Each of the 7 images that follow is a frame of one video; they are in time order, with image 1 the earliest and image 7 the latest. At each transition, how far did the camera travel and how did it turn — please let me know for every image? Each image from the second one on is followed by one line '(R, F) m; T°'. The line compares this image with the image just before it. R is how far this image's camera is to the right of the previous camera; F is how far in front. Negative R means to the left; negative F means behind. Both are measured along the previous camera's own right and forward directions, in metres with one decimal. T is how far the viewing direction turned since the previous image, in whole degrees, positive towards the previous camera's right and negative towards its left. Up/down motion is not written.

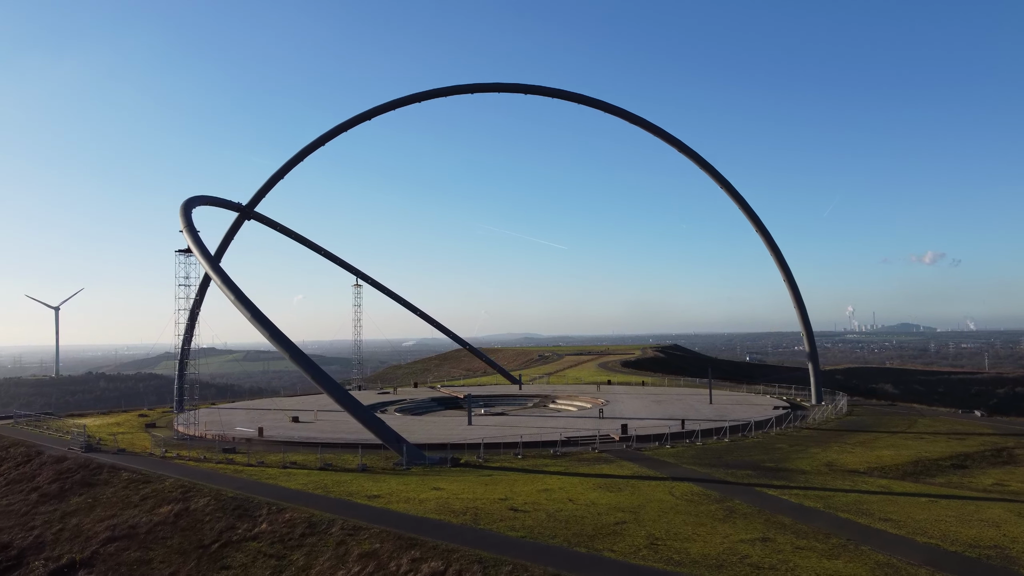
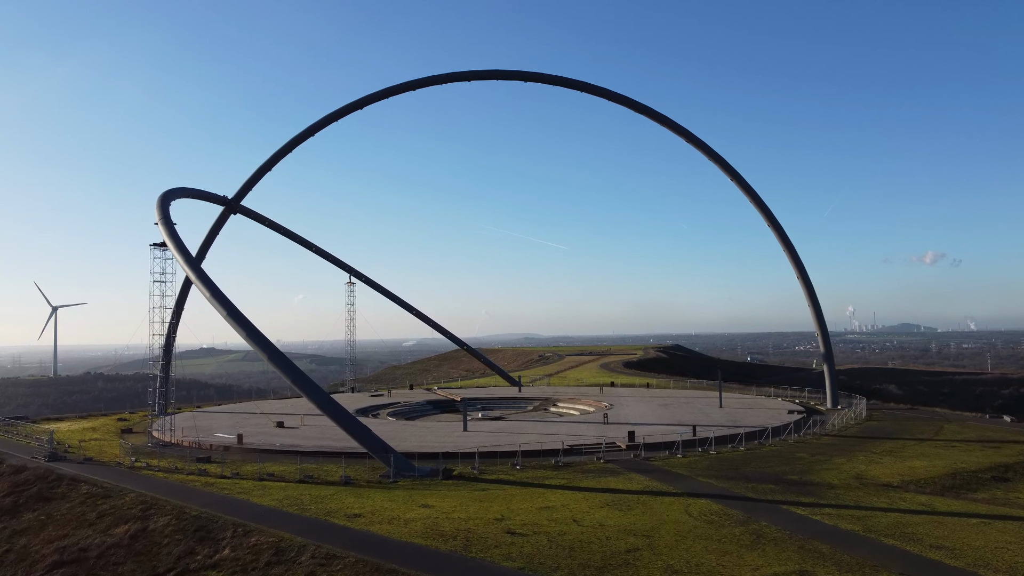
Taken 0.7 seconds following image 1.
(+0.1, +2.4) m; 0°
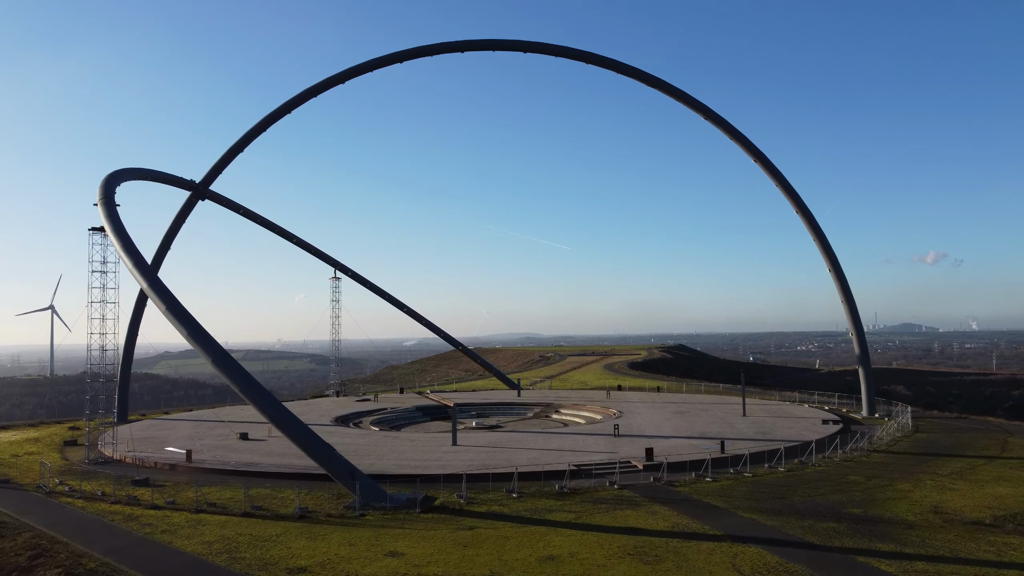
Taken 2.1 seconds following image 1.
(+0.2, +4.8) m; 0°
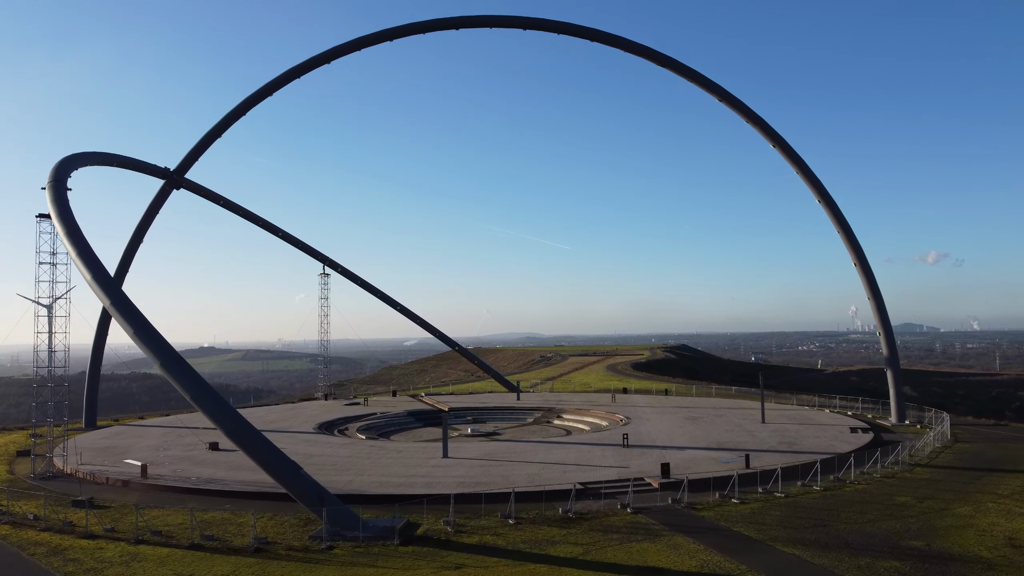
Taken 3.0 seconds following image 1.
(+0.1, +3.2) m; 0°
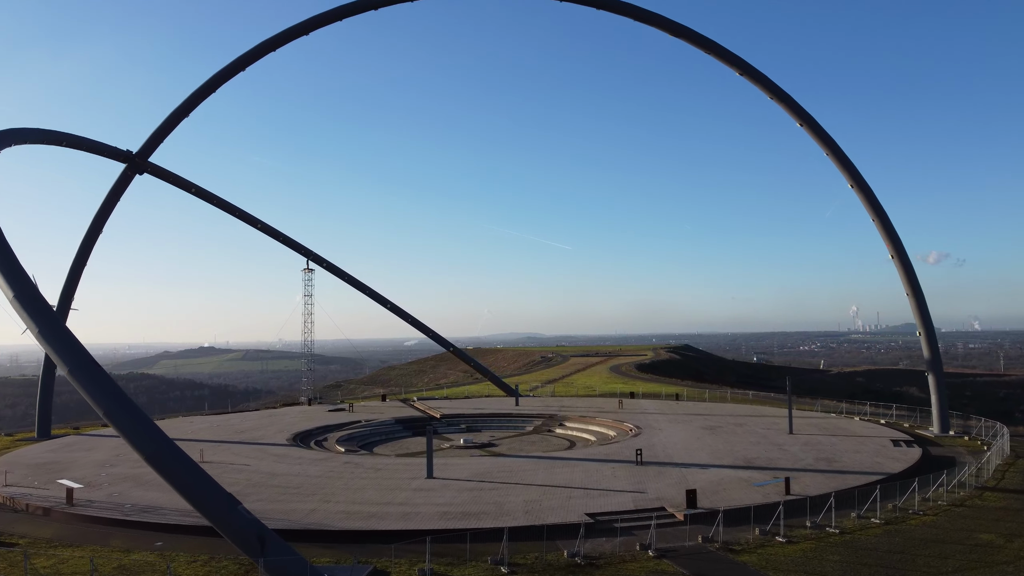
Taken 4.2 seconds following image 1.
(+0.2, +3.9) m; 0°
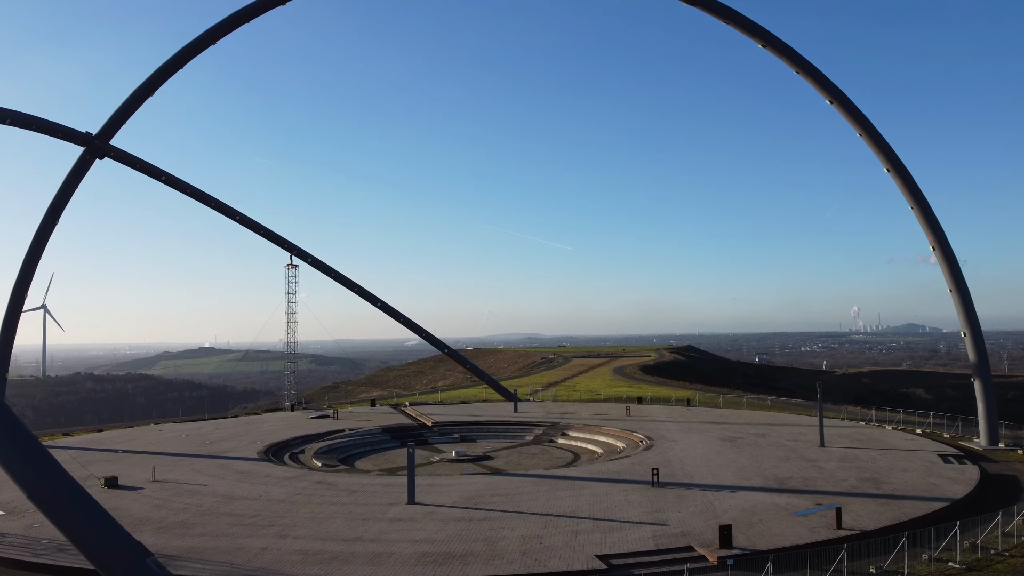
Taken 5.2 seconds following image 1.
(+0.2, +3.4) m; 0°
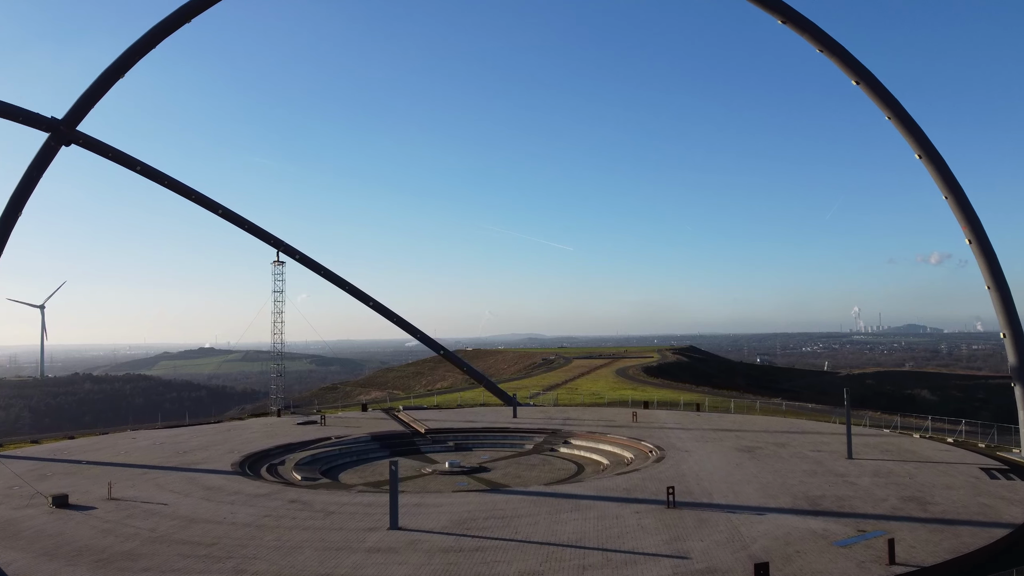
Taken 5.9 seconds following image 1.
(+0.1, +2.5) m; 0°
